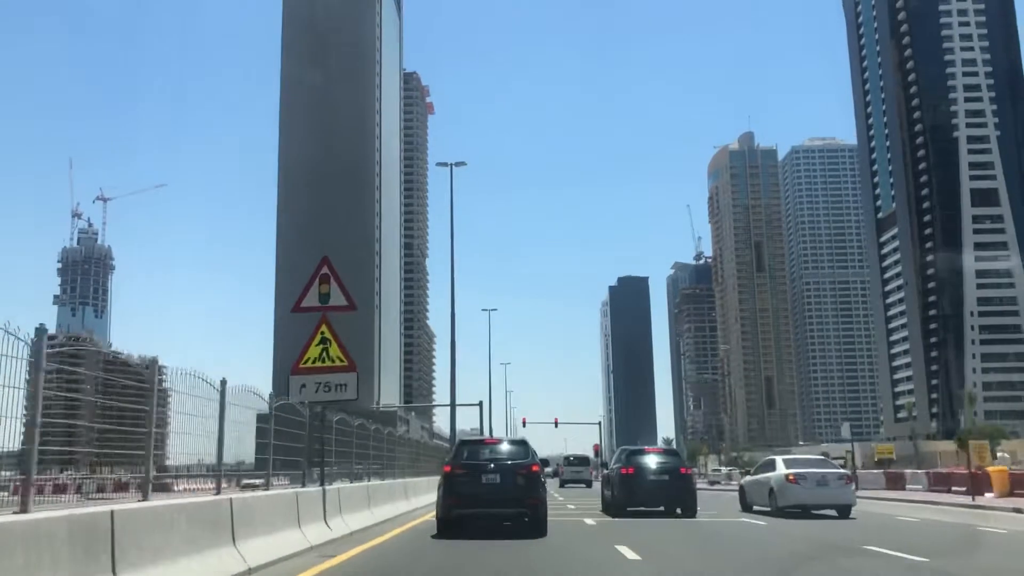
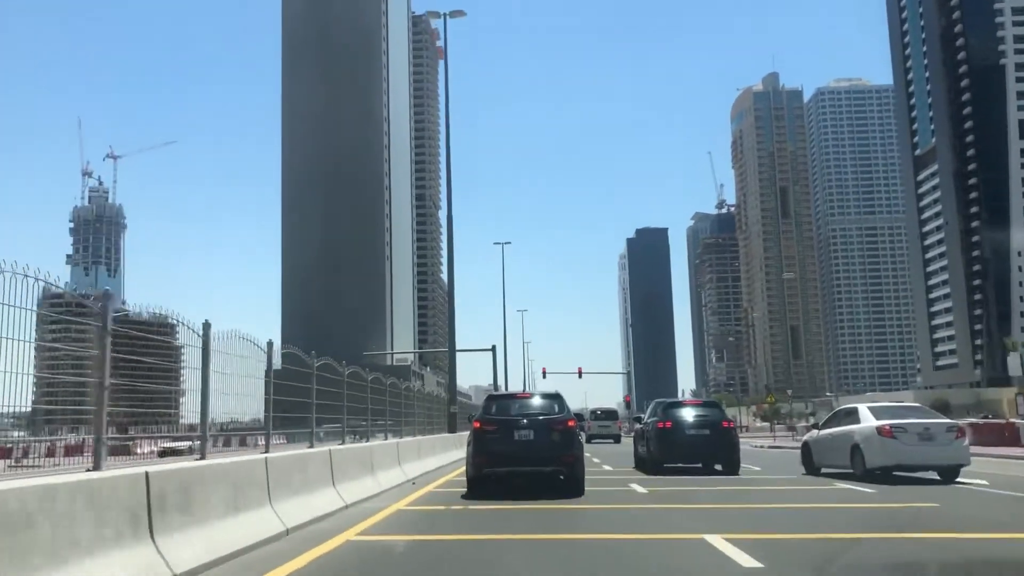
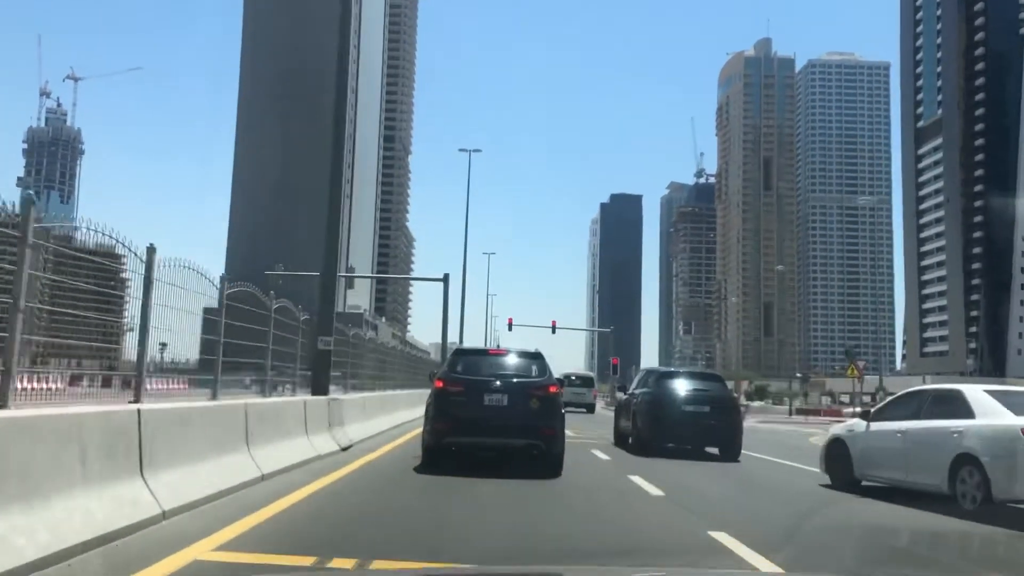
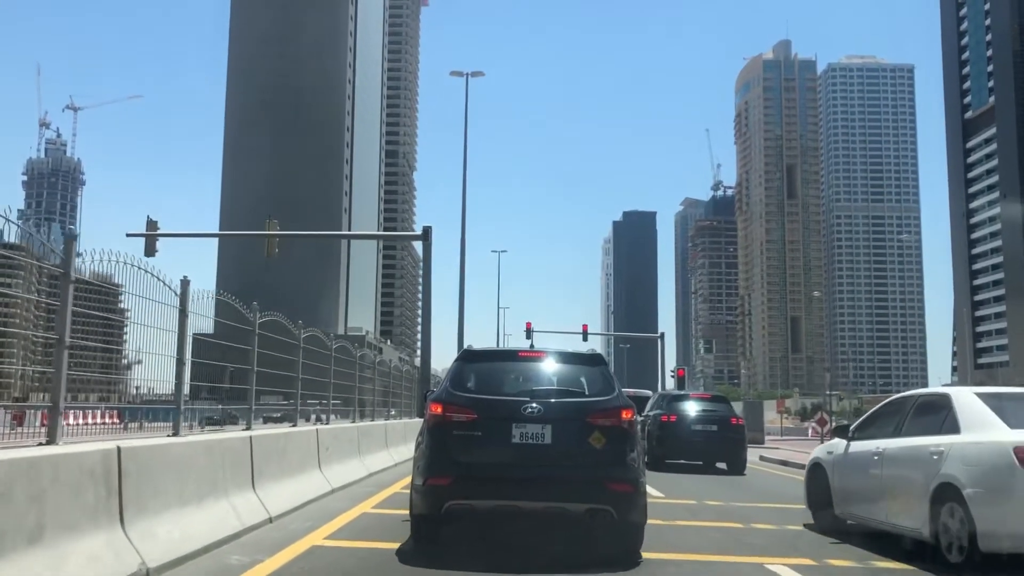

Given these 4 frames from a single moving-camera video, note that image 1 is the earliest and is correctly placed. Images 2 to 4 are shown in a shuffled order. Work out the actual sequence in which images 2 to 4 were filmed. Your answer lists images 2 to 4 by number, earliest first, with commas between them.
2, 3, 4
